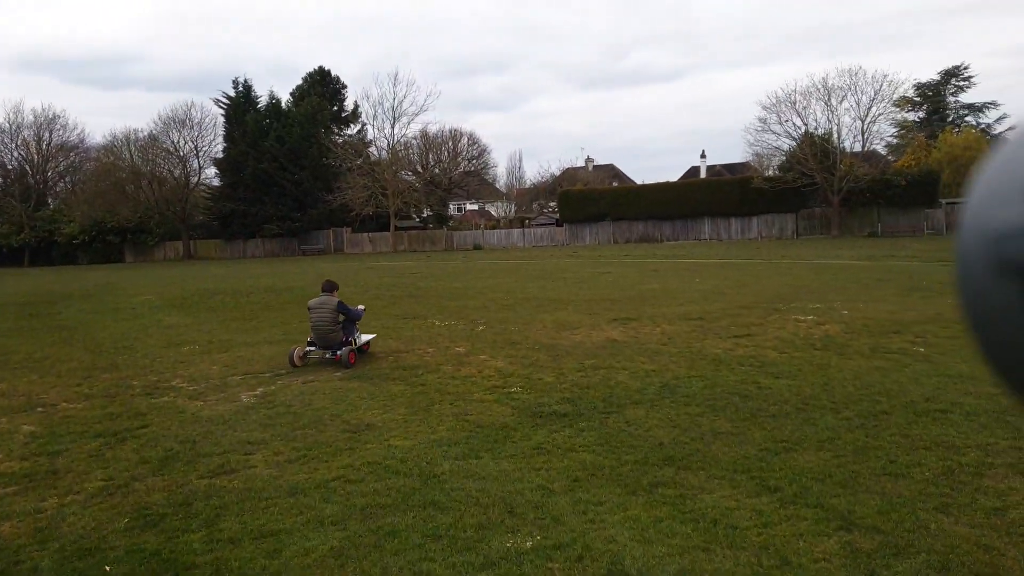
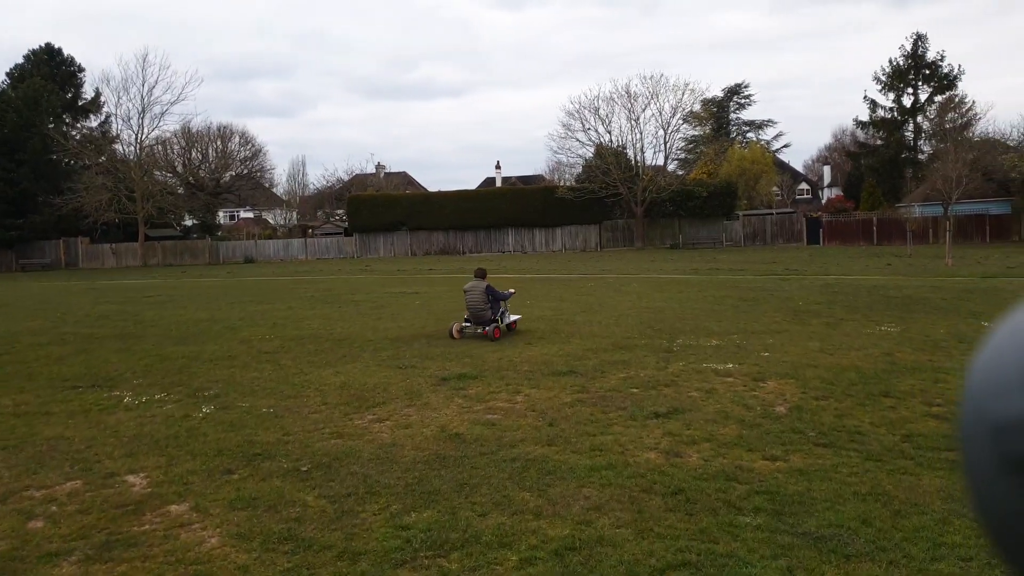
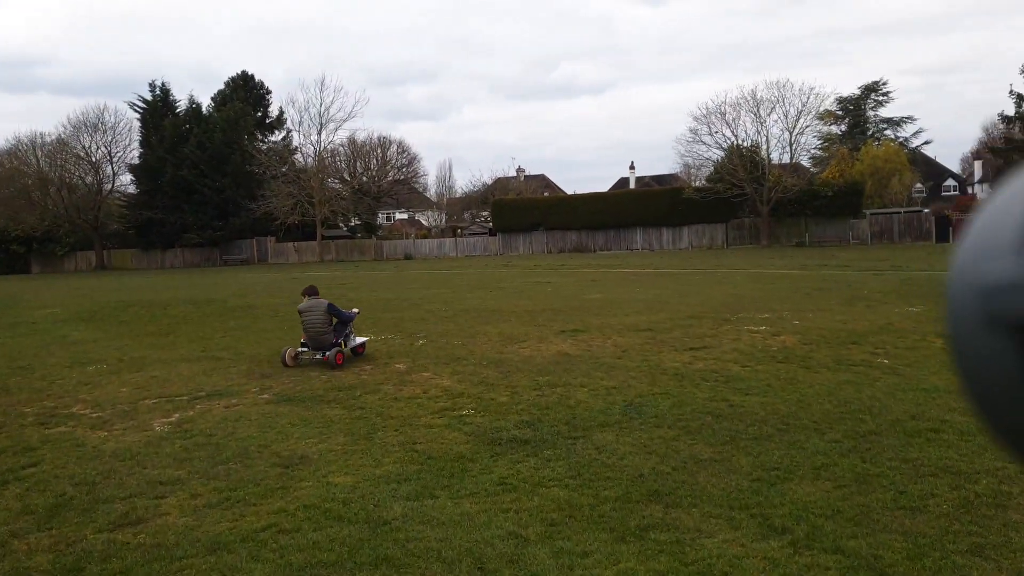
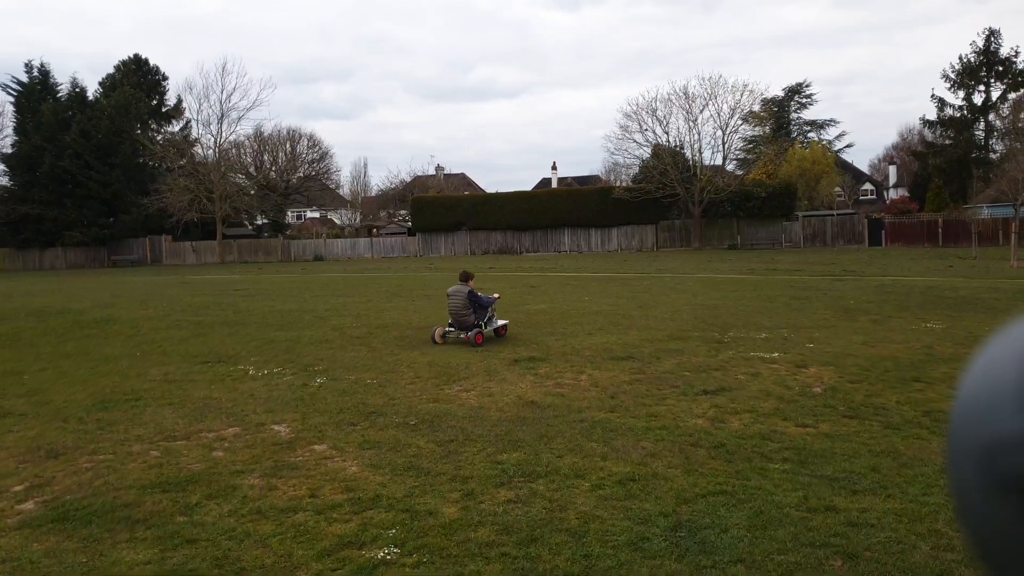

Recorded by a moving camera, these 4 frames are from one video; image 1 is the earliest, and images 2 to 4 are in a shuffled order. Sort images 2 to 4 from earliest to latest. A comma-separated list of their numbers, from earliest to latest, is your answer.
3, 4, 2
